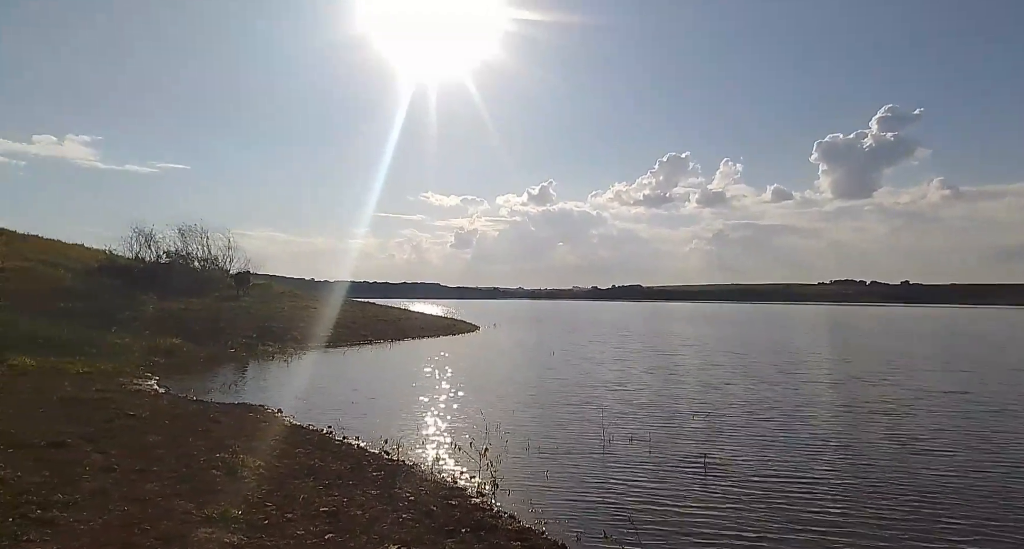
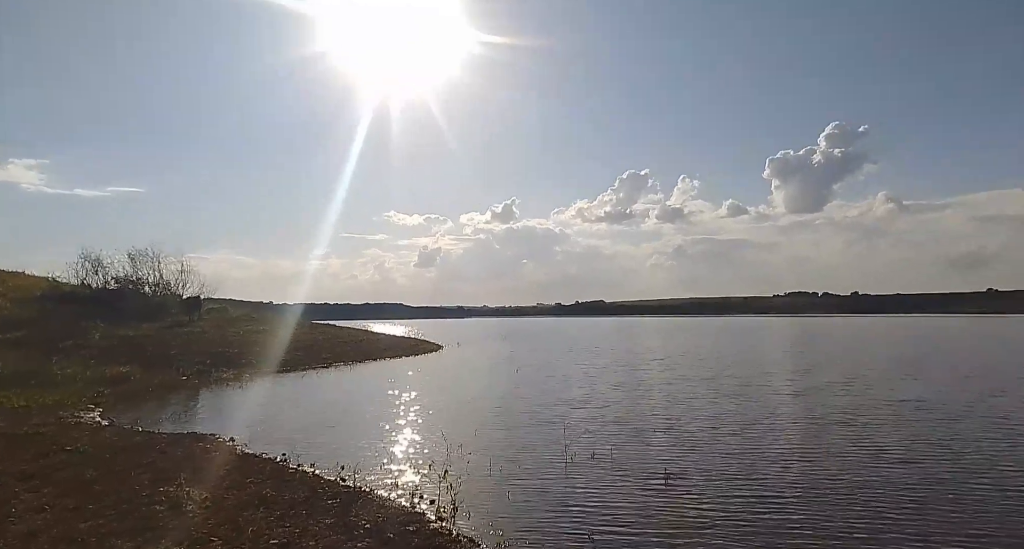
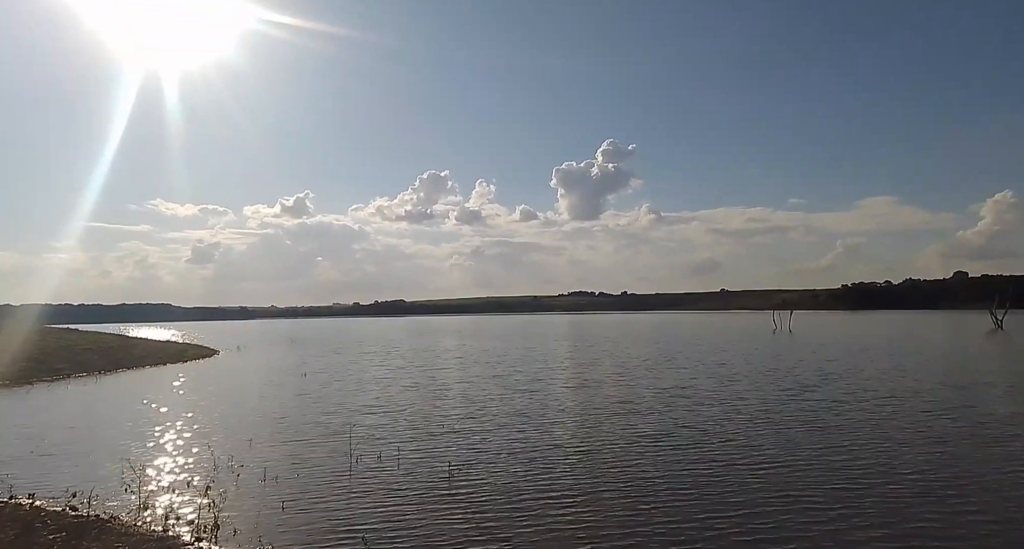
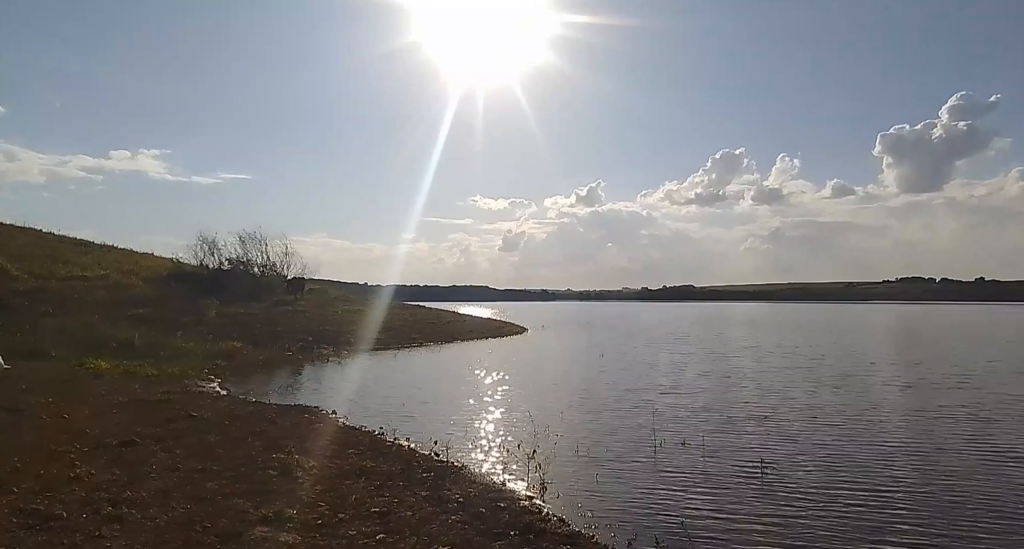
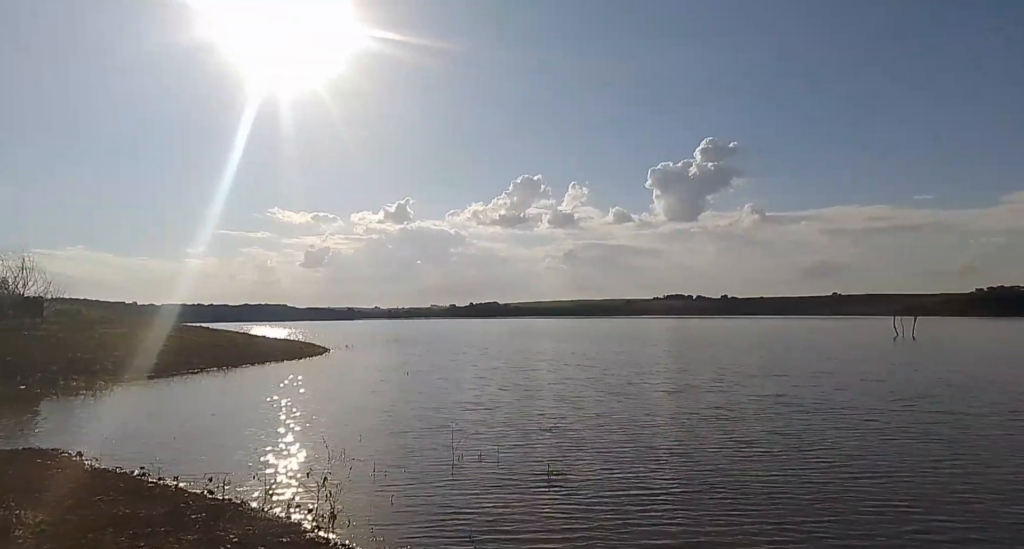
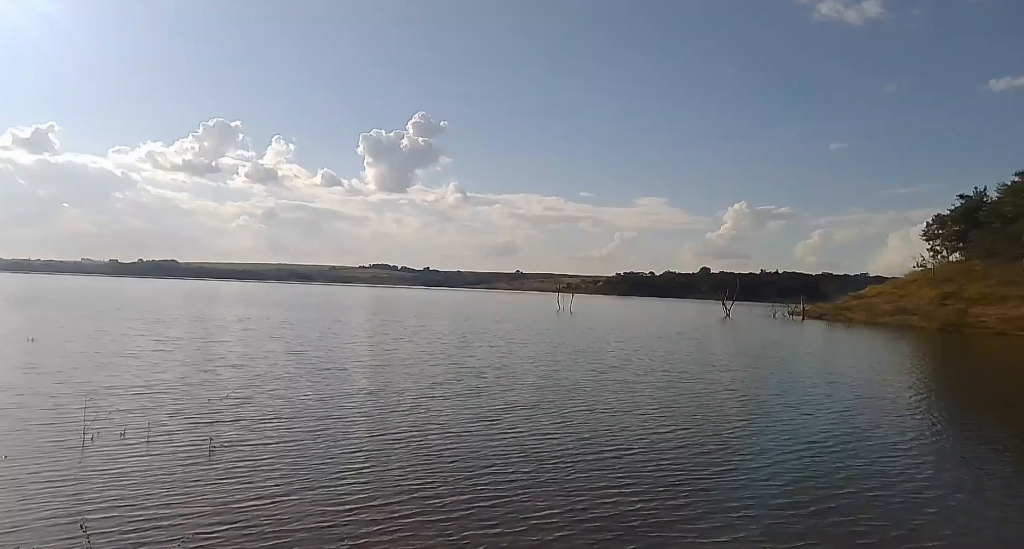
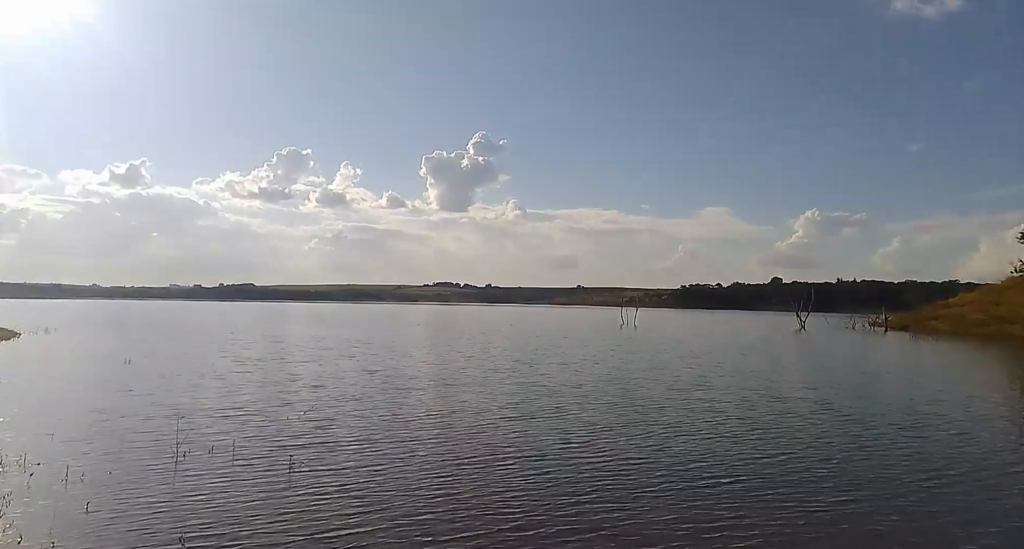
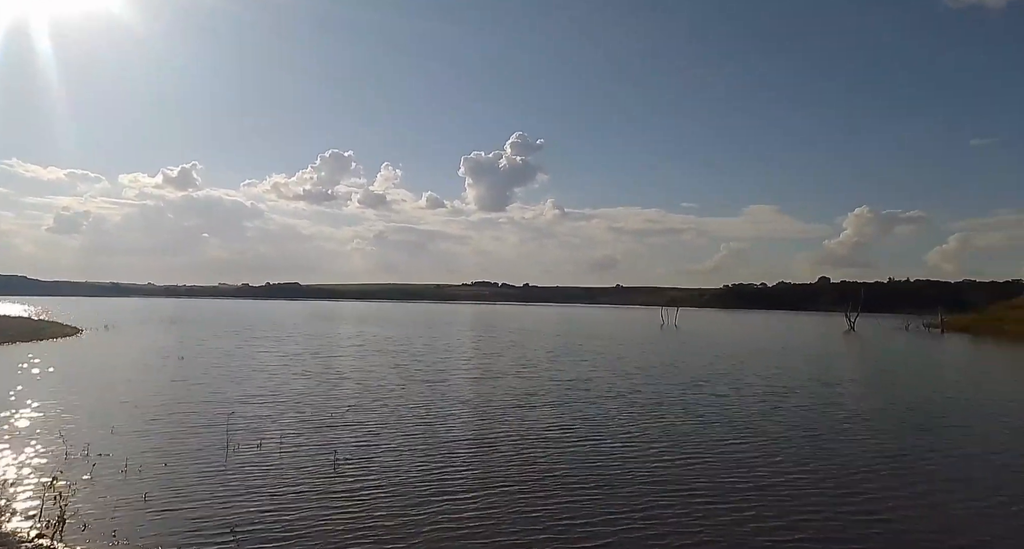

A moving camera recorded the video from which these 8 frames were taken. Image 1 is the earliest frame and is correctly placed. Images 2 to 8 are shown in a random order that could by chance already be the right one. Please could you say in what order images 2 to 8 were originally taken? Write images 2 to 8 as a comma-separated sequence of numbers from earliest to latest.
4, 2, 5, 3, 8, 6, 7
